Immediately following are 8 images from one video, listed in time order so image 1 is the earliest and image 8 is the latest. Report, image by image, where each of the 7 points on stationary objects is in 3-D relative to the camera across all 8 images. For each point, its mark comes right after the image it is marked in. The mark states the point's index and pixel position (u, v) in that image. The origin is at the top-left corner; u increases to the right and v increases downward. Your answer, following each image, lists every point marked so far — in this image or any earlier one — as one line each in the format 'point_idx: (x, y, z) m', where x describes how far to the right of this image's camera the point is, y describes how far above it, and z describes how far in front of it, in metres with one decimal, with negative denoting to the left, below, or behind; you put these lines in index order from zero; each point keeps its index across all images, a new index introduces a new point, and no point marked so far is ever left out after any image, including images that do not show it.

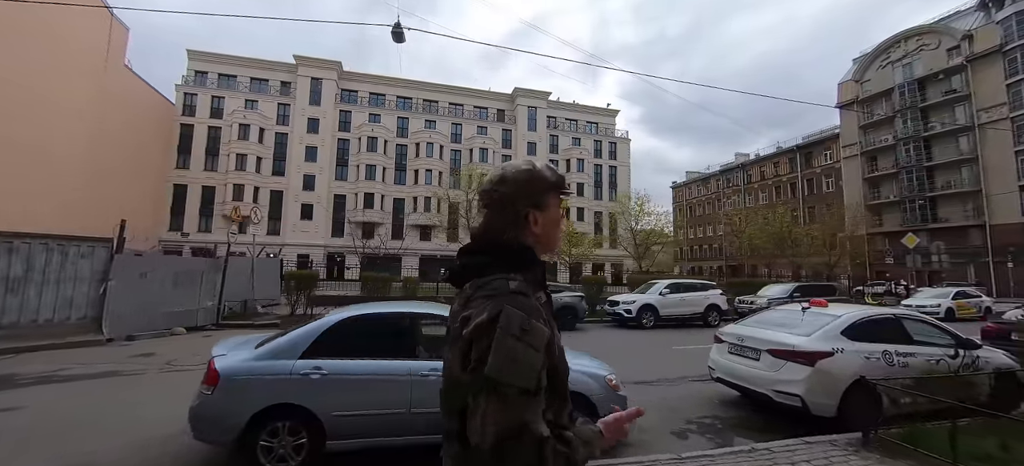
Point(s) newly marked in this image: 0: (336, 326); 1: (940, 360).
0: (-1.8, -0.9, +4.1) m
1: (+5.6, -1.7, +5.3) m
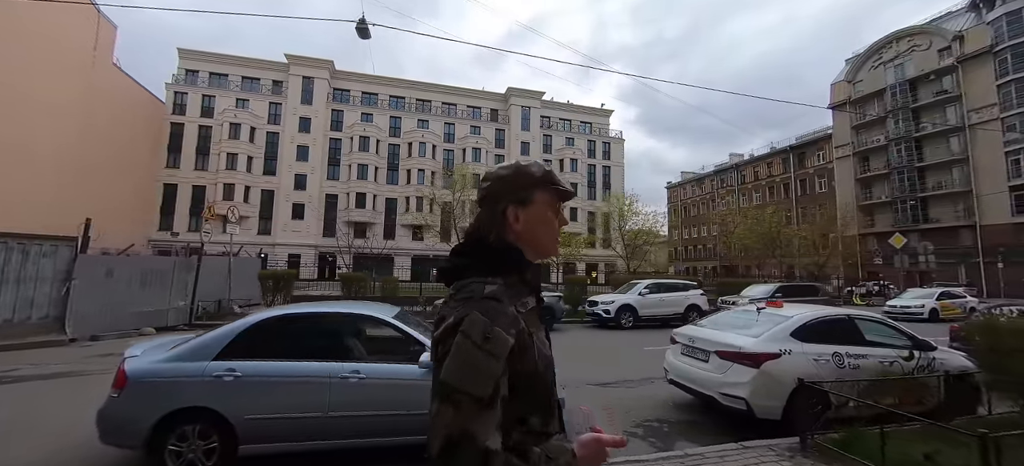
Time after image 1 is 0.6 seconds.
0: (-2.6, -0.9, +4.0) m
1: (+4.9, -1.7, +5.2) m
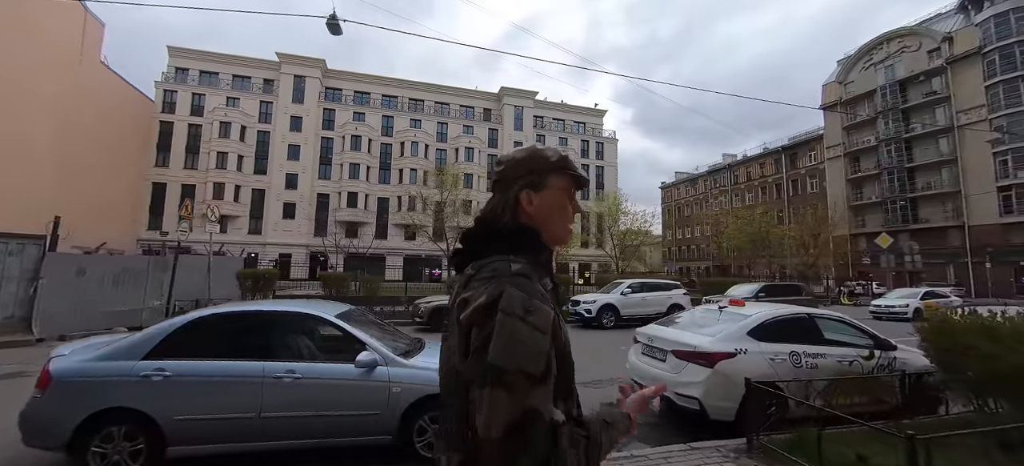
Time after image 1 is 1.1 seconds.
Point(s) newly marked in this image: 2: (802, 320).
0: (-3.1, -0.9, +3.9) m
1: (+4.3, -1.6, +5.1) m
2: (+3.8, -1.1, +5.3) m
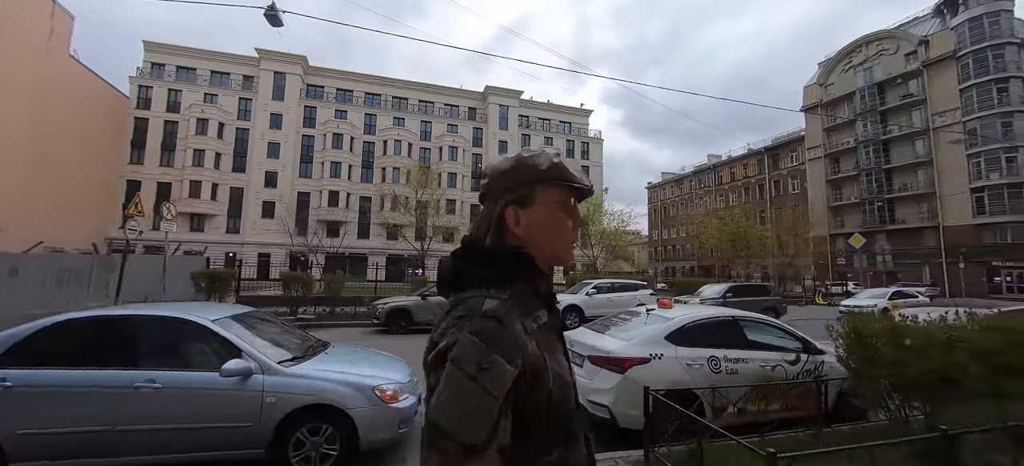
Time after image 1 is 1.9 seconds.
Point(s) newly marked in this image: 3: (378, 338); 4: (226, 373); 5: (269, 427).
0: (-4.2, -0.9, +3.6) m
1: (+3.2, -1.6, +5.0) m
2: (+2.7, -1.1, +5.1) m
3: (-3.9, -3.0, +11.6) m
4: (-2.5, -1.2, +3.6) m
5: (-2.2, -1.8, +3.6) m
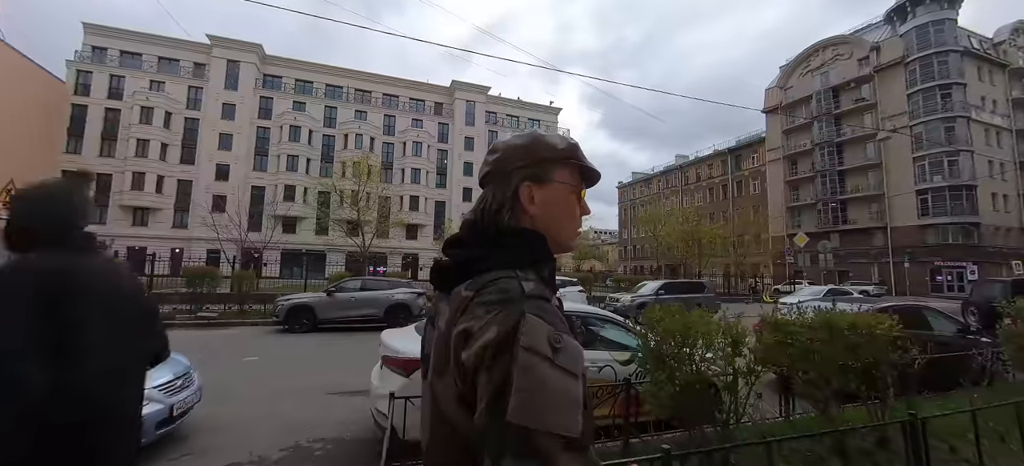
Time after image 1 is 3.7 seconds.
0: (-6.3, -0.6, +2.7) m
1: (+1.0, -1.5, +4.5) m
2: (+0.5, -1.0, +4.6) m
3: (-6.4, -2.8, +10.8) m
4: (-4.7, -1.0, +2.8) m
5: (-4.3, -1.5, +2.9) m
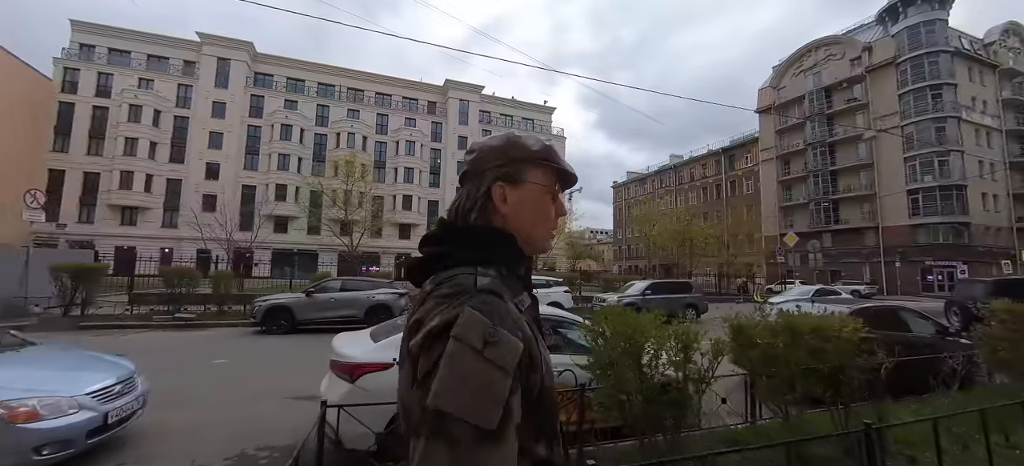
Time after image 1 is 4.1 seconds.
0: (-6.7, -0.6, +2.5) m
1: (+0.6, -1.5, +4.3) m
2: (+0.1, -1.0, +4.5) m
3: (-6.9, -2.8, +10.6) m
4: (-5.1, -1.0, +2.6) m
5: (-4.8, -1.5, +2.7) m
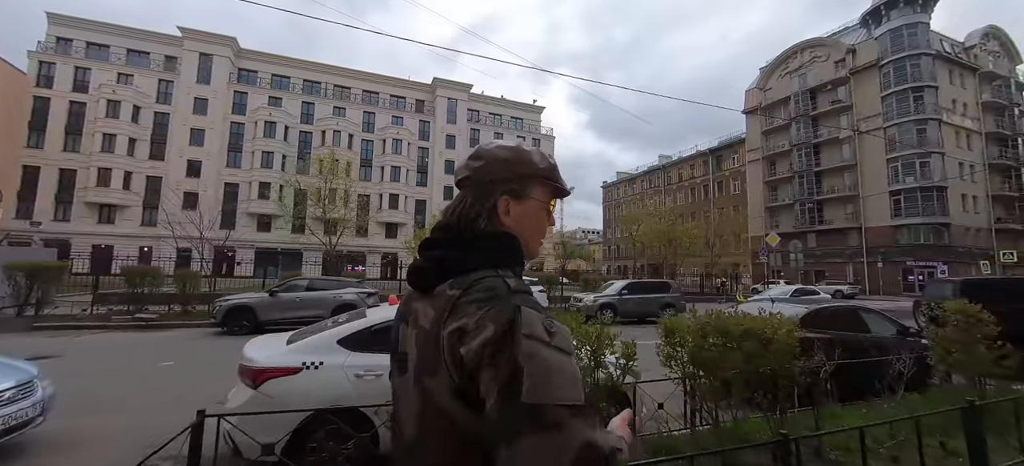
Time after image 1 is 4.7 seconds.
0: (-7.4, -0.6, +2.2) m
1: (-0.1, -1.4, +4.1) m
2: (-0.6, -0.9, +4.2) m
3: (-7.7, -2.7, +10.3) m
4: (-5.8, -1.0, +2.3) m
5: (-5.4, -1.5, +2.4) m
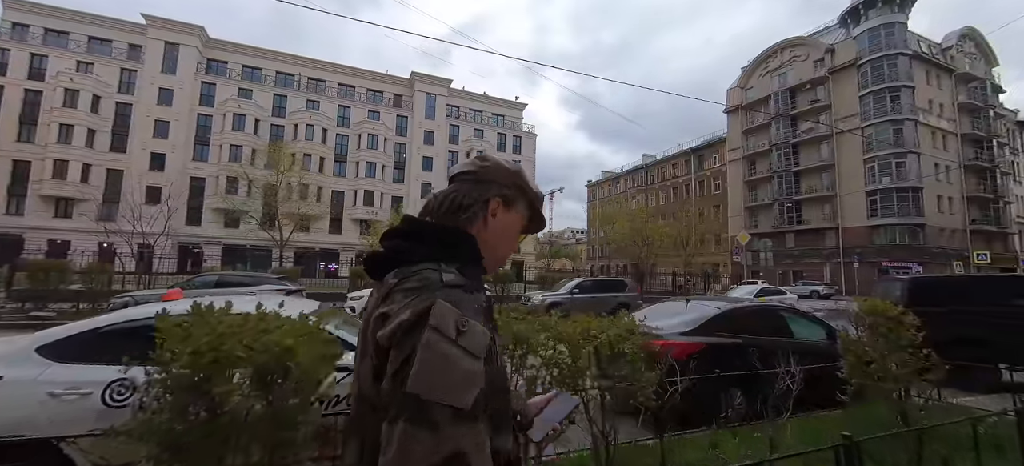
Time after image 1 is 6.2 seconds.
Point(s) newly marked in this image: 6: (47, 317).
0: (-9.0, -0.3, +1.2) m
1: (-1.8, -1.2, +3.3) m
2: (-2.3, -0.7, +3.4) m
3: (-9.5, -2.5, +9.3) m
4: (-7.4, -0.8, +1.4) m
5: (-7.1, -1.3, +1.5) m
6: (-13.2, -2.3, +11.3) m
